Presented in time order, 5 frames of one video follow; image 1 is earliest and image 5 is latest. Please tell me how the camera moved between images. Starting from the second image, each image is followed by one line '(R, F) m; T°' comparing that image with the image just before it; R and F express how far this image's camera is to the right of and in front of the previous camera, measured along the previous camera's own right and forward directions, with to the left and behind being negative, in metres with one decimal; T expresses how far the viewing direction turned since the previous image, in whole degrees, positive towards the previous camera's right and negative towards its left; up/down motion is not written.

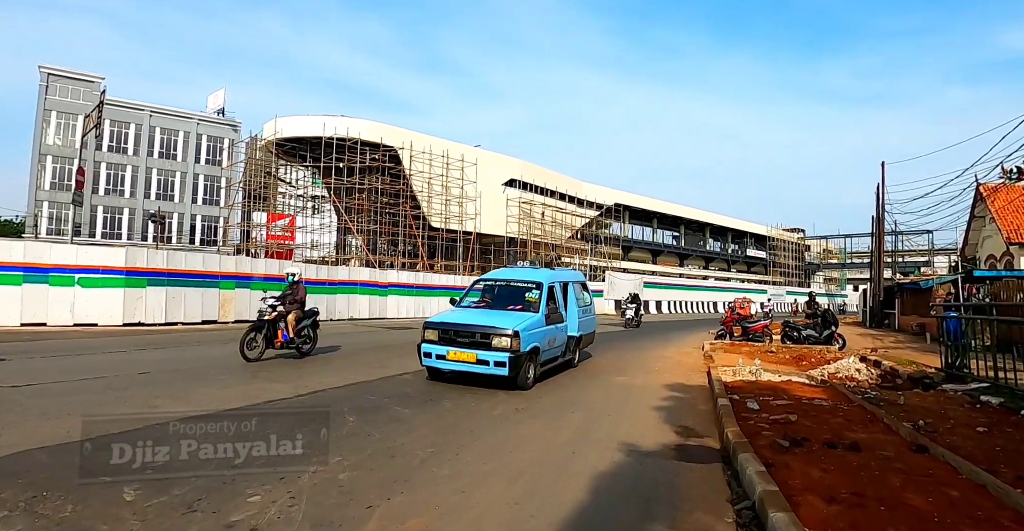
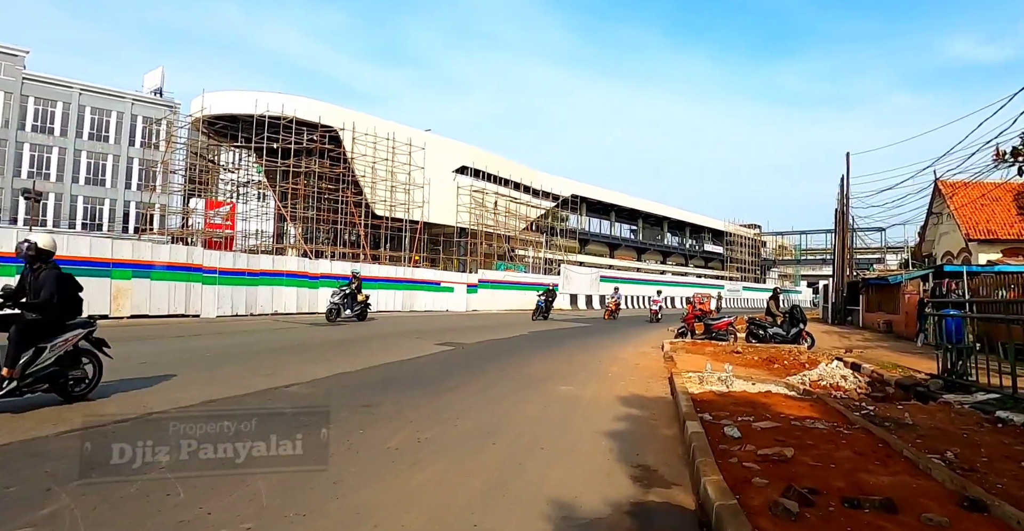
(+0.7, +2.0) m; +4°
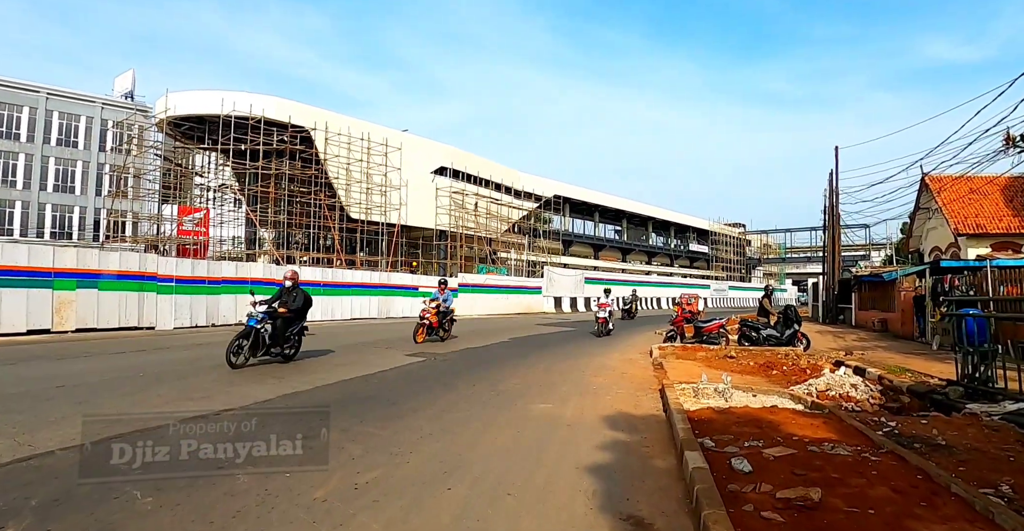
(+0.3, +1.0) m; +1°
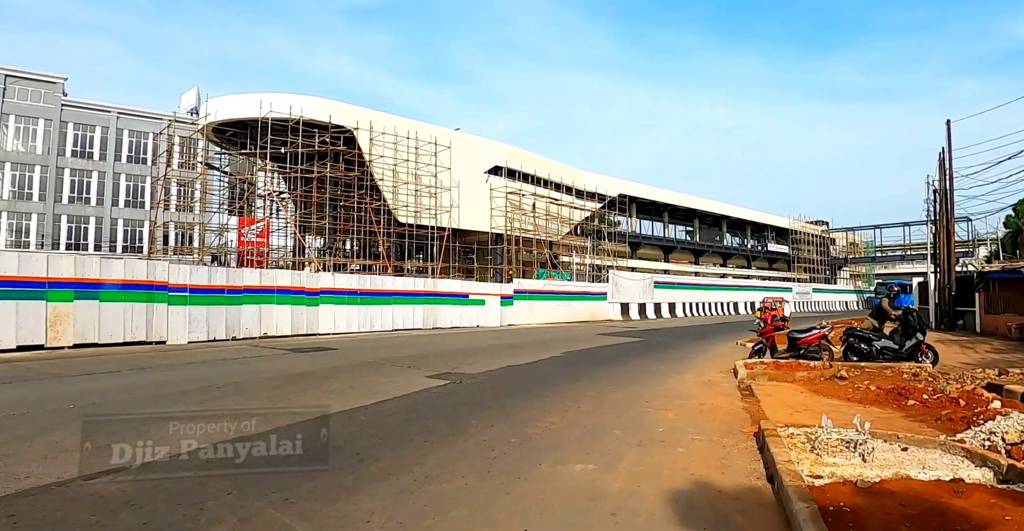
(+0.4, +2.2) m; -7°
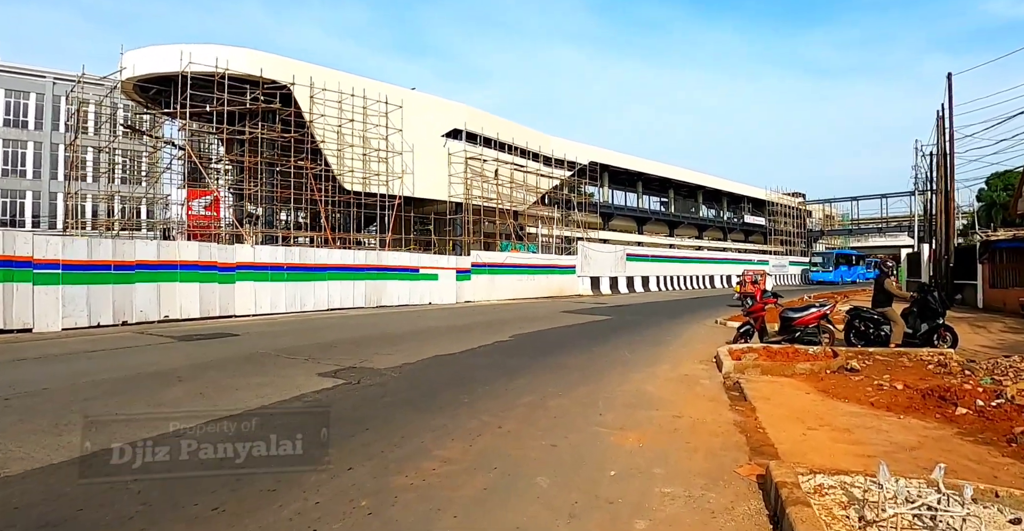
(+0.9, +2.4) m; +2°
